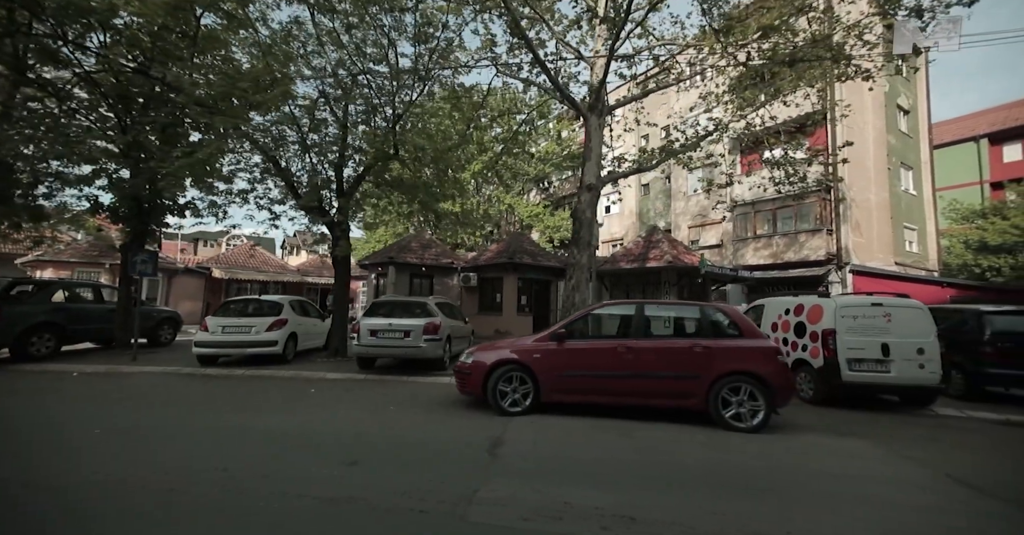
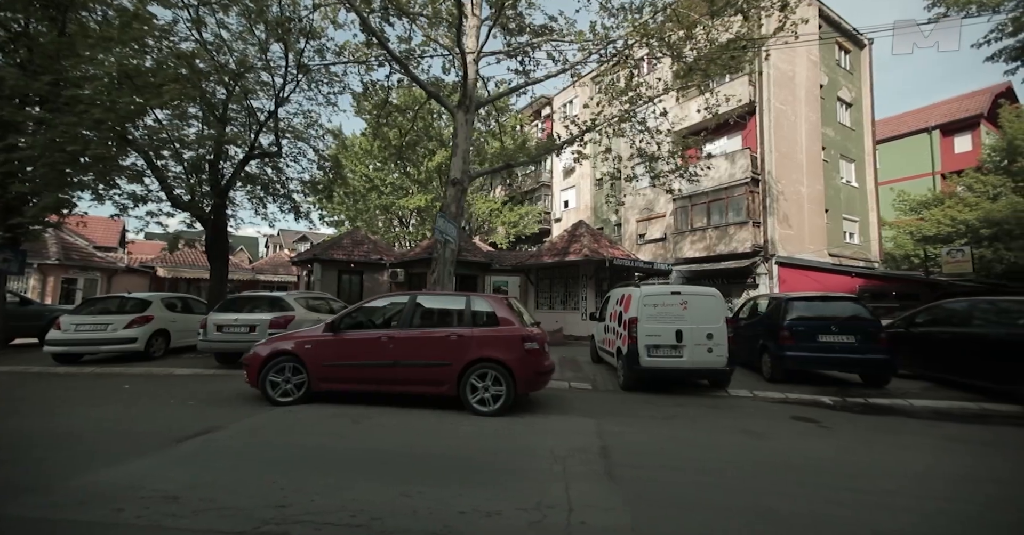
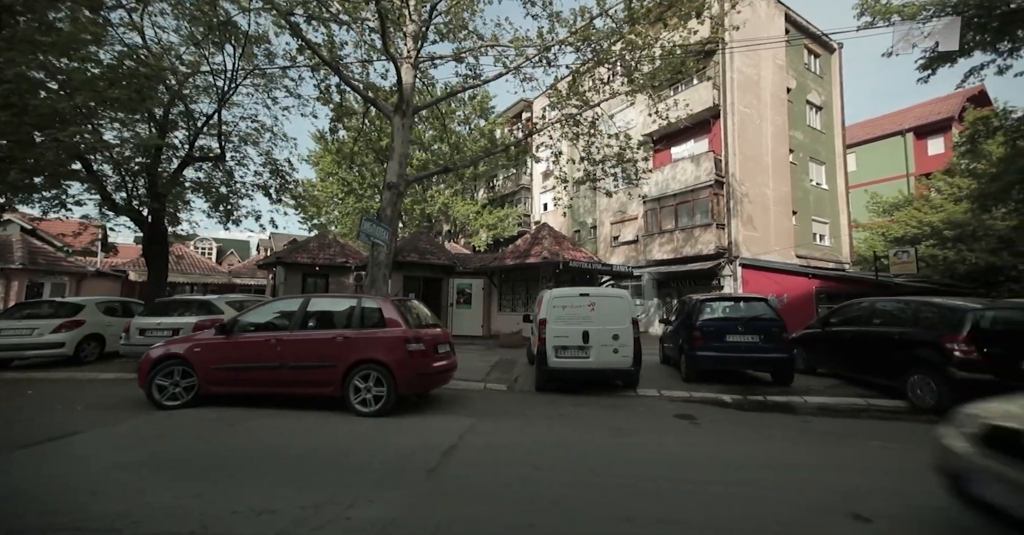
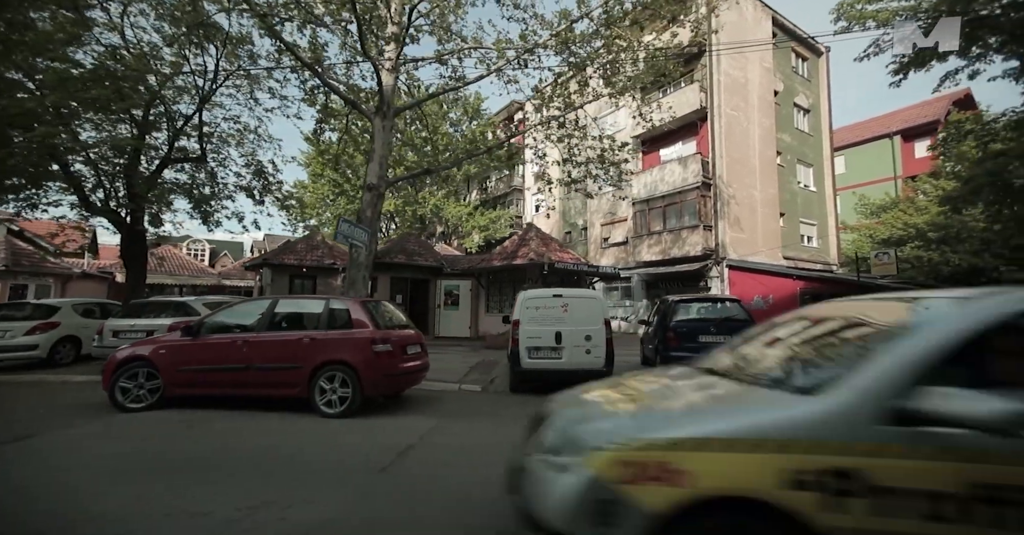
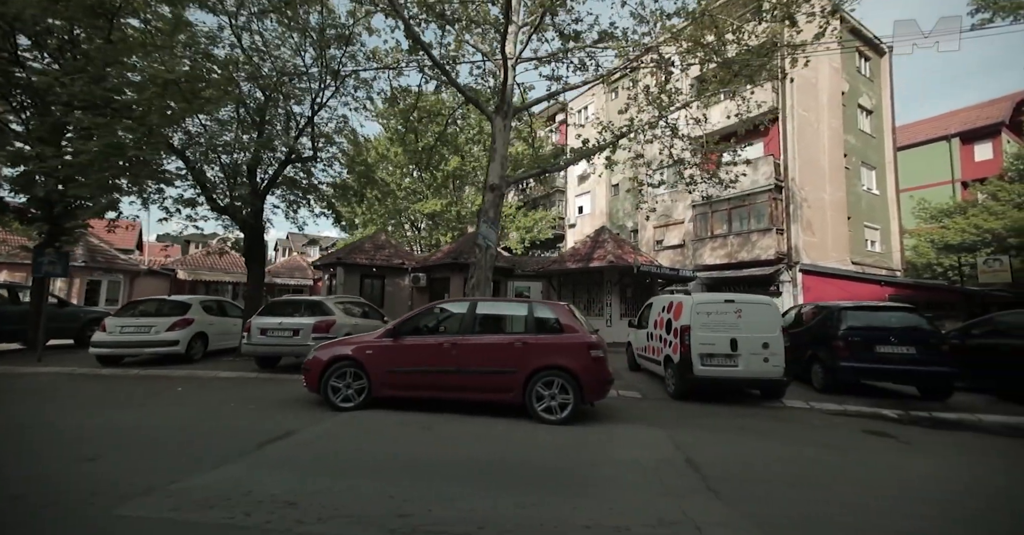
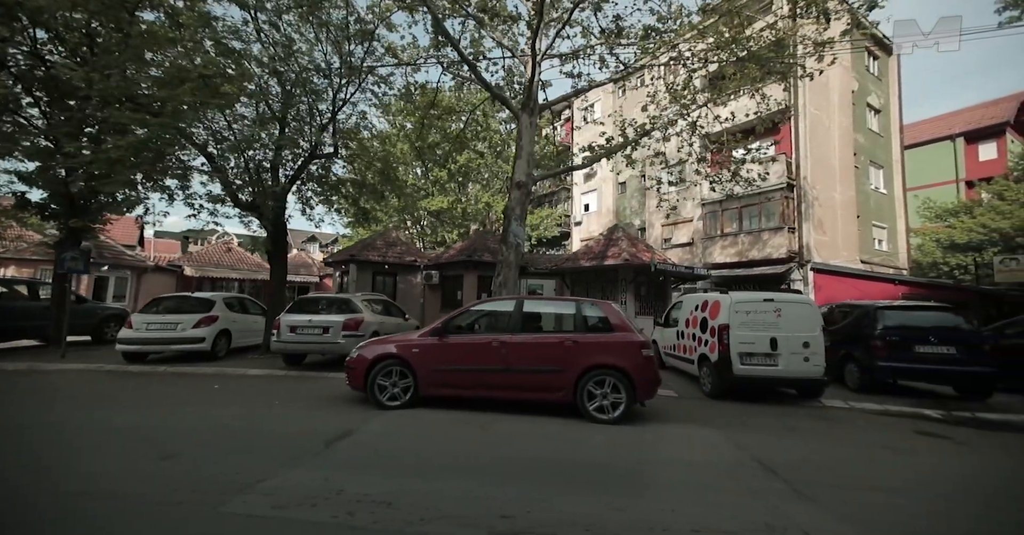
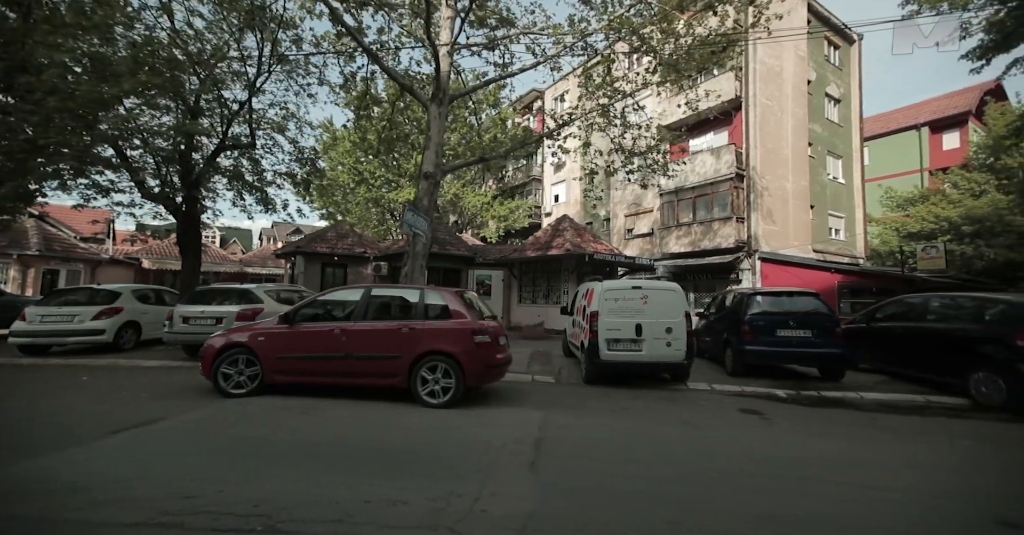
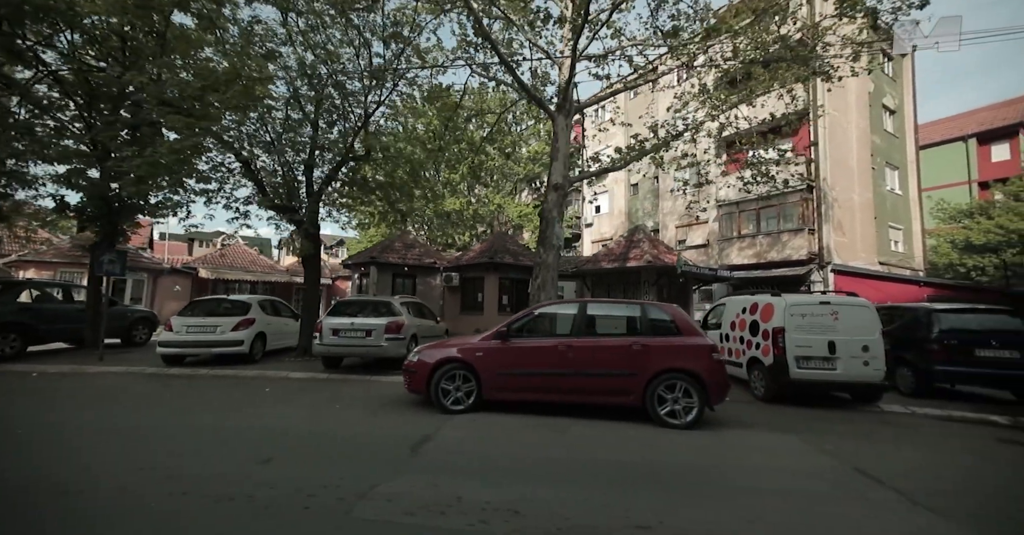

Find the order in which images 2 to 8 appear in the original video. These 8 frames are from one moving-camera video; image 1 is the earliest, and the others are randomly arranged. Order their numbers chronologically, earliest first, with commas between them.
8, 6, 5, 2, 7, 3, 4
